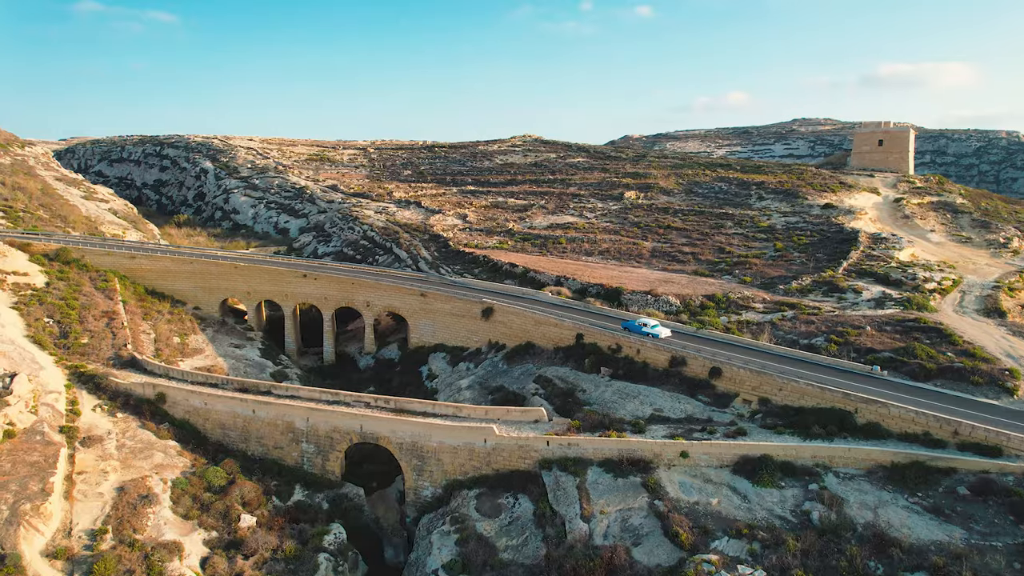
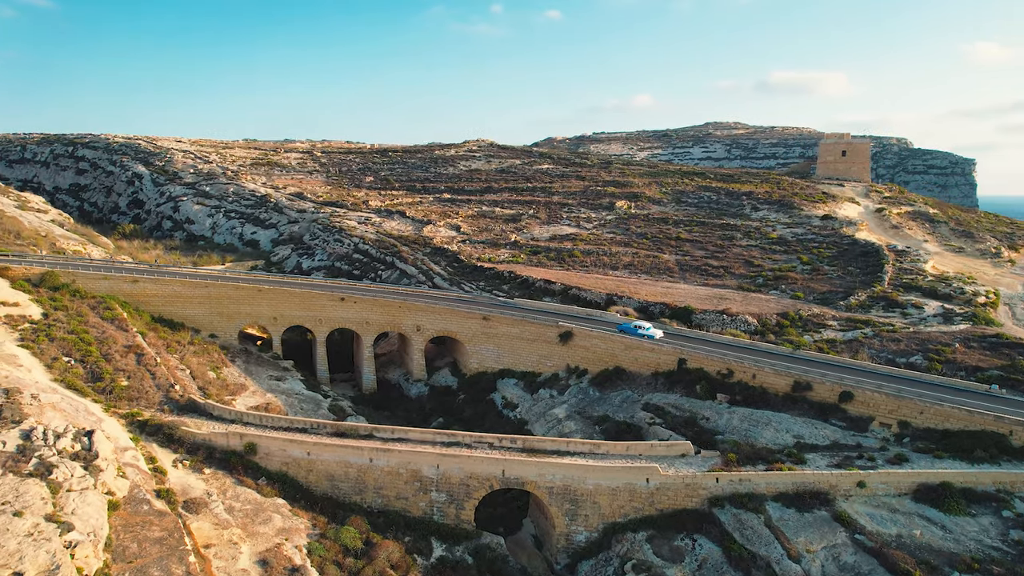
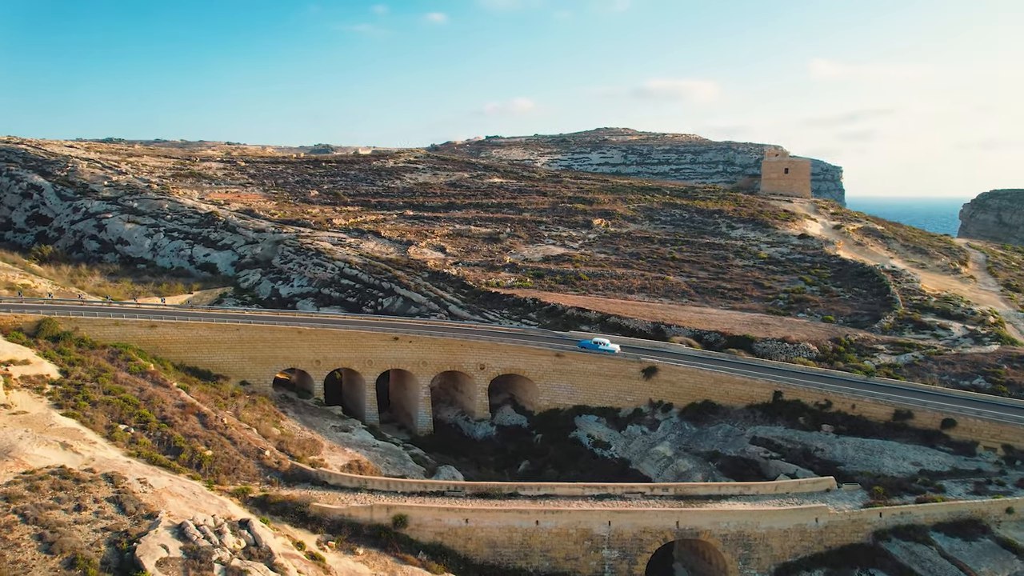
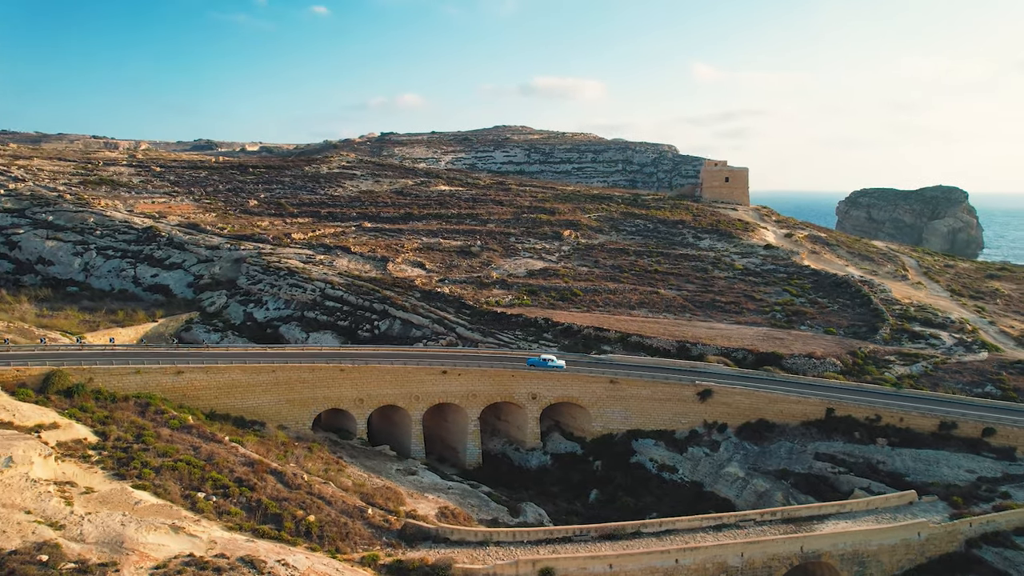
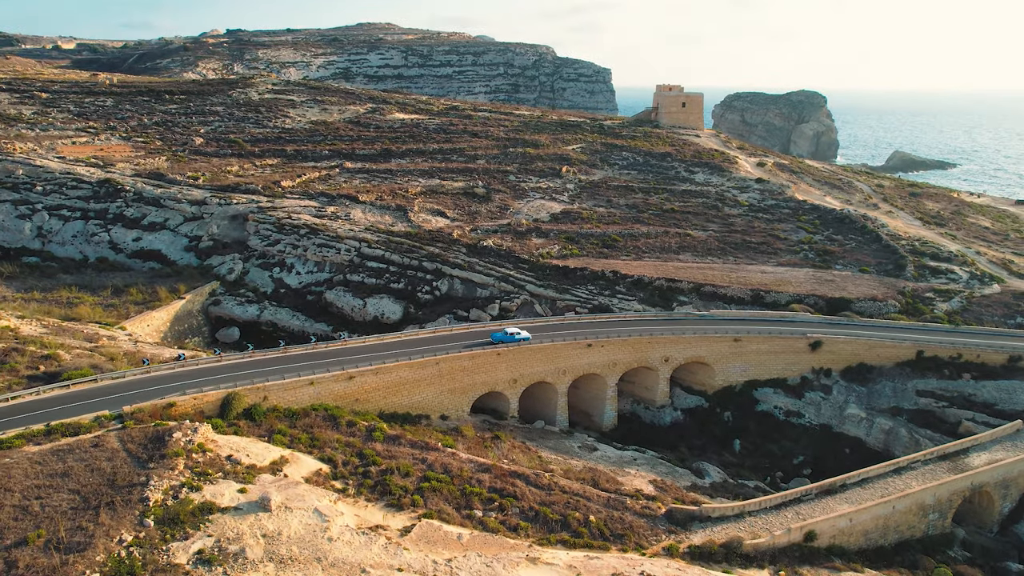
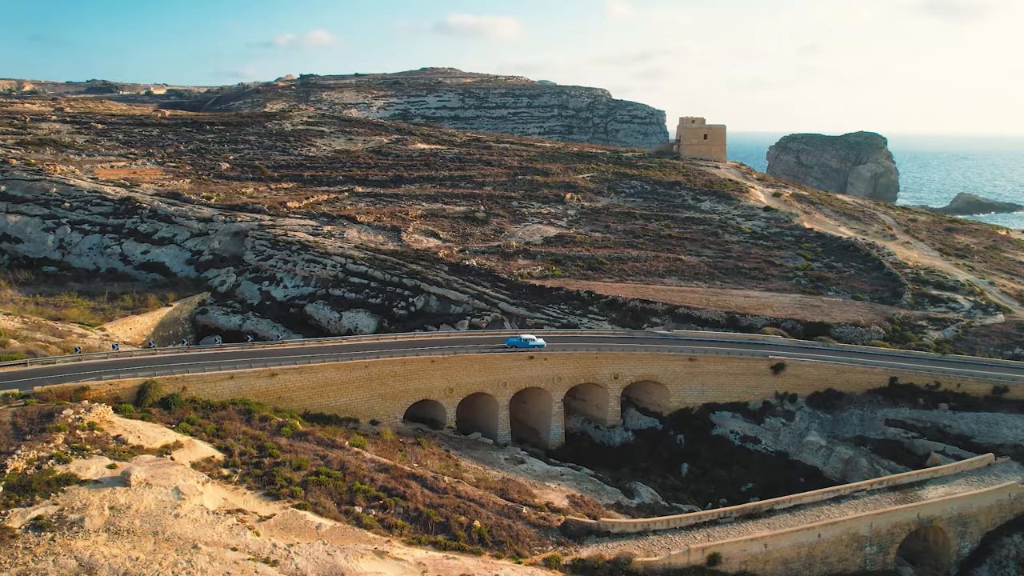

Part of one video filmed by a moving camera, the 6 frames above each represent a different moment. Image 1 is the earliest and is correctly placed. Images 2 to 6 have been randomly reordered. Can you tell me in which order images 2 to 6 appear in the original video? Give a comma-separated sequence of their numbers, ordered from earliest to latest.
2, 3, 4, 6, 5
